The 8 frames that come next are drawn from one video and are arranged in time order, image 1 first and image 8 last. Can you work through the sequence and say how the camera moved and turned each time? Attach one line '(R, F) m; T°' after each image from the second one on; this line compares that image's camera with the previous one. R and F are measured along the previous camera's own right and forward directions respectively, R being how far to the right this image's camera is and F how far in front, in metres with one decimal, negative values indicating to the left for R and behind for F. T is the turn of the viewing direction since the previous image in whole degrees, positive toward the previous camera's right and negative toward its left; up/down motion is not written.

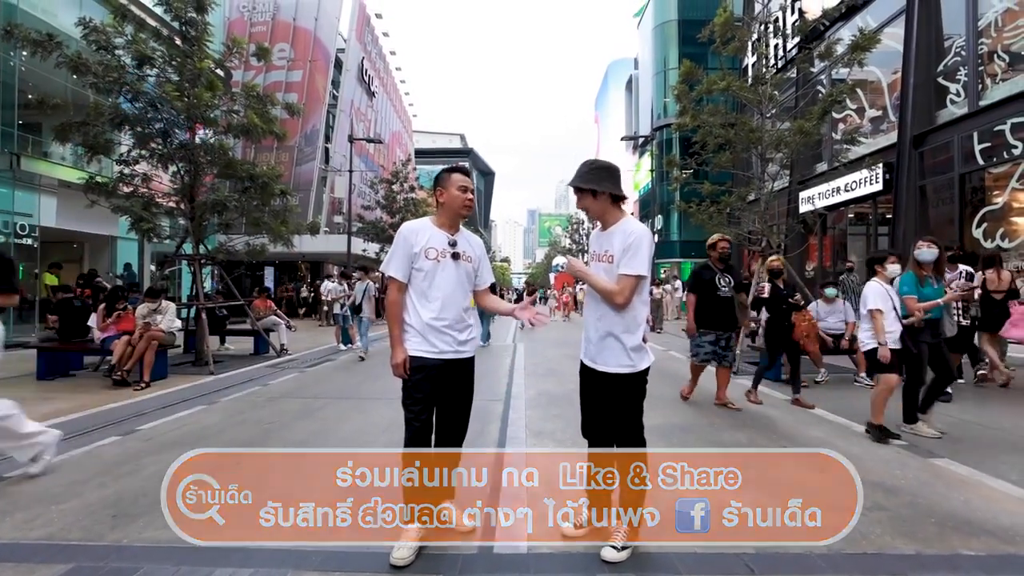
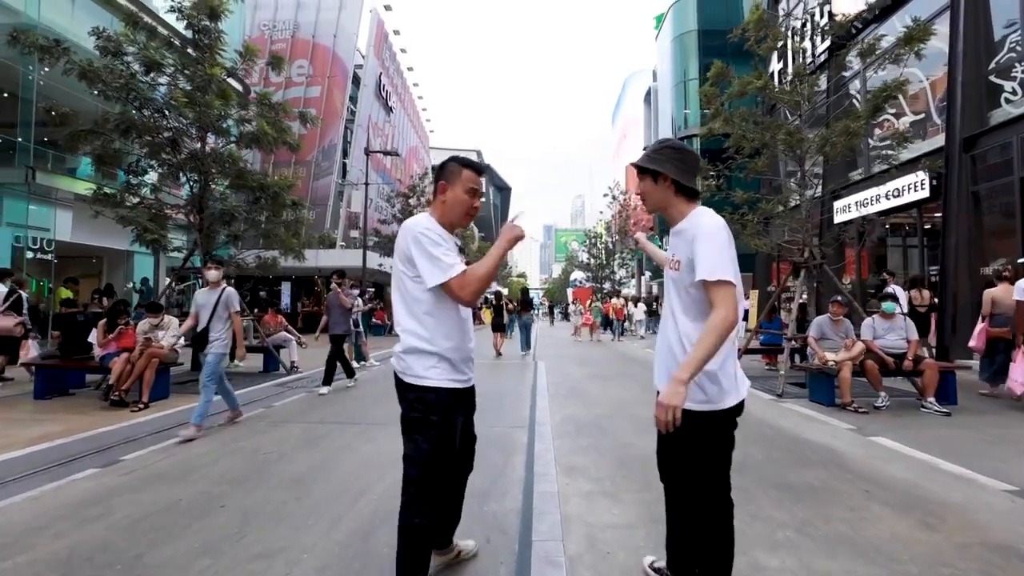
(-0.1, +0.6) m; -1°
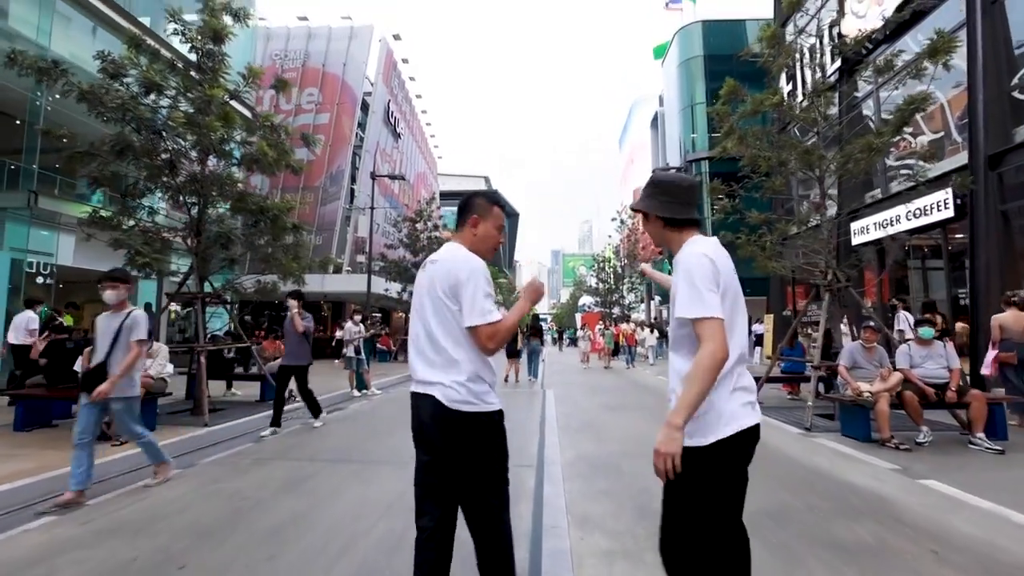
(0.0, +0.5) m; -1°
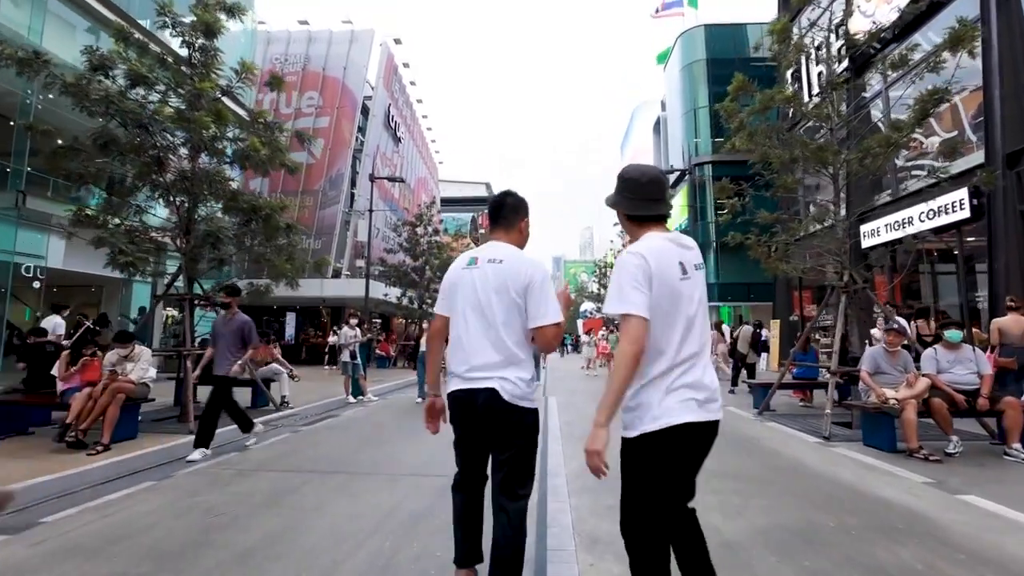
(0.0, +0.4) m; 0°
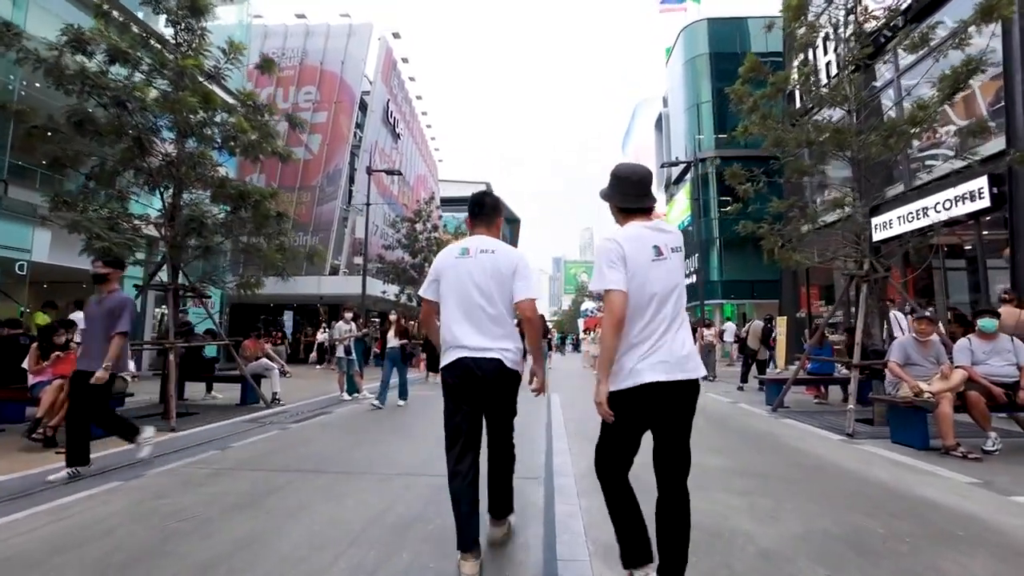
(0.0, +0.5) m; 0°
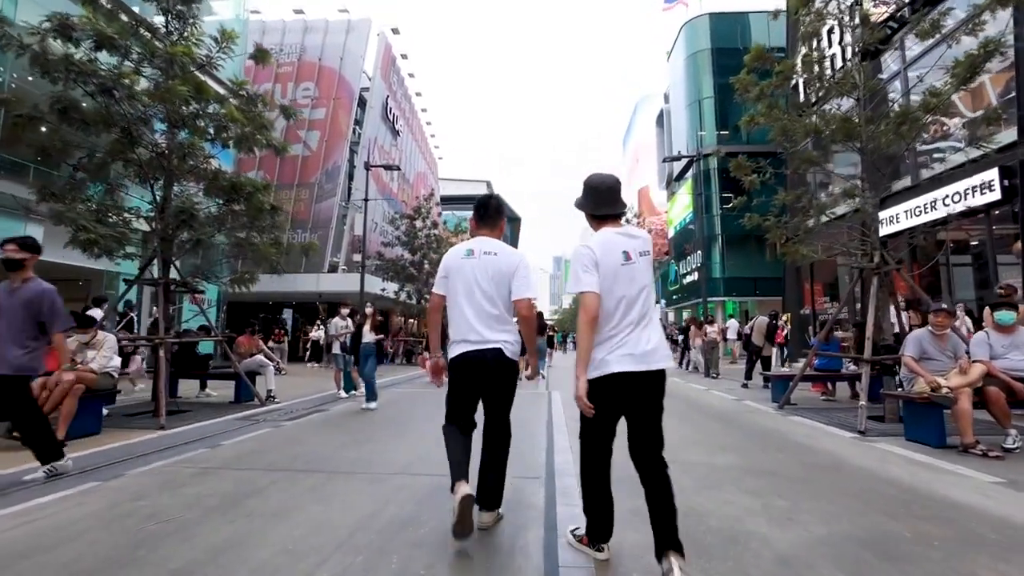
(0.0, +0.2) m; 0°
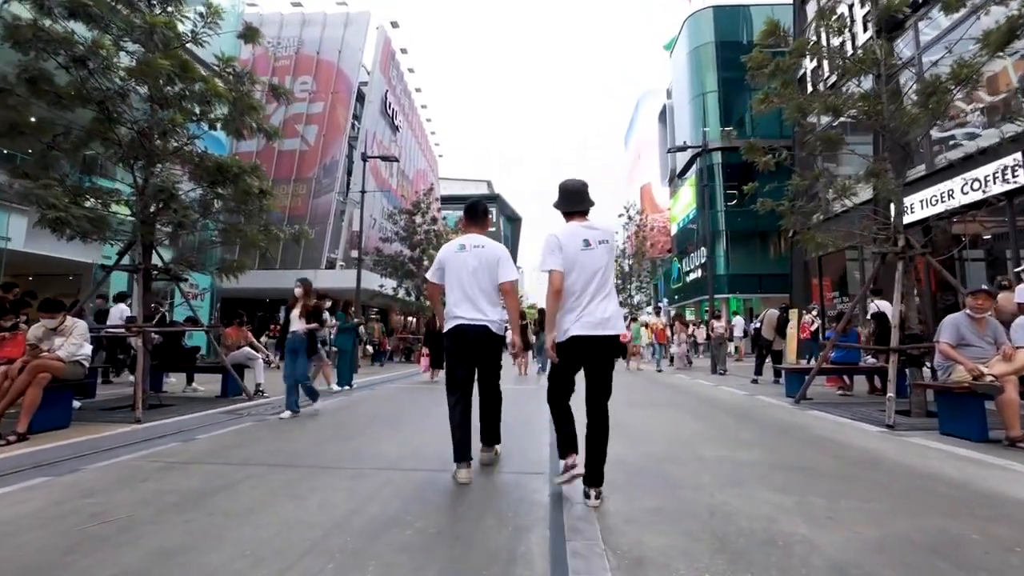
(0.0, +0.5) m; 0°
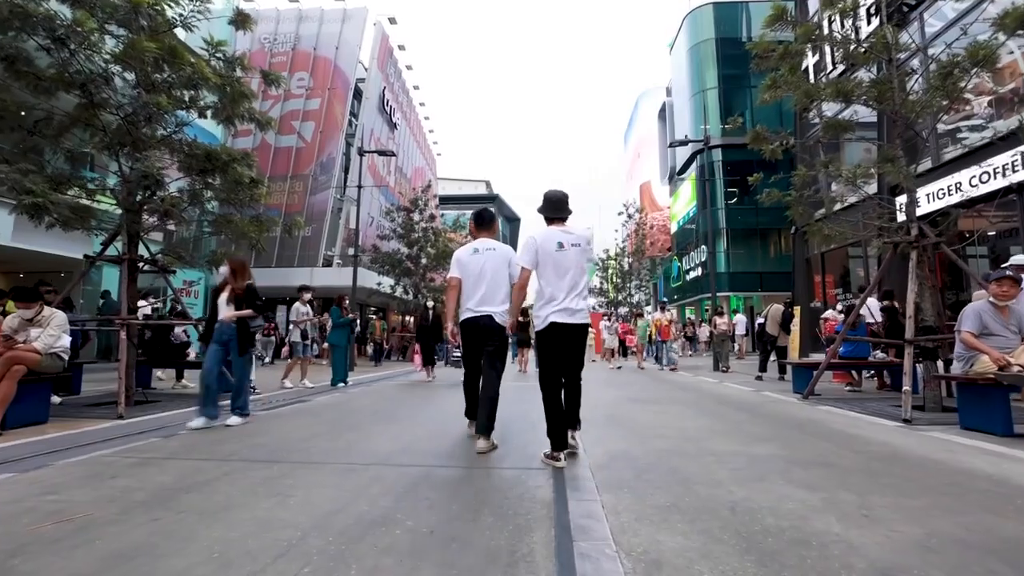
(0.0, +0.3) m; 0°
